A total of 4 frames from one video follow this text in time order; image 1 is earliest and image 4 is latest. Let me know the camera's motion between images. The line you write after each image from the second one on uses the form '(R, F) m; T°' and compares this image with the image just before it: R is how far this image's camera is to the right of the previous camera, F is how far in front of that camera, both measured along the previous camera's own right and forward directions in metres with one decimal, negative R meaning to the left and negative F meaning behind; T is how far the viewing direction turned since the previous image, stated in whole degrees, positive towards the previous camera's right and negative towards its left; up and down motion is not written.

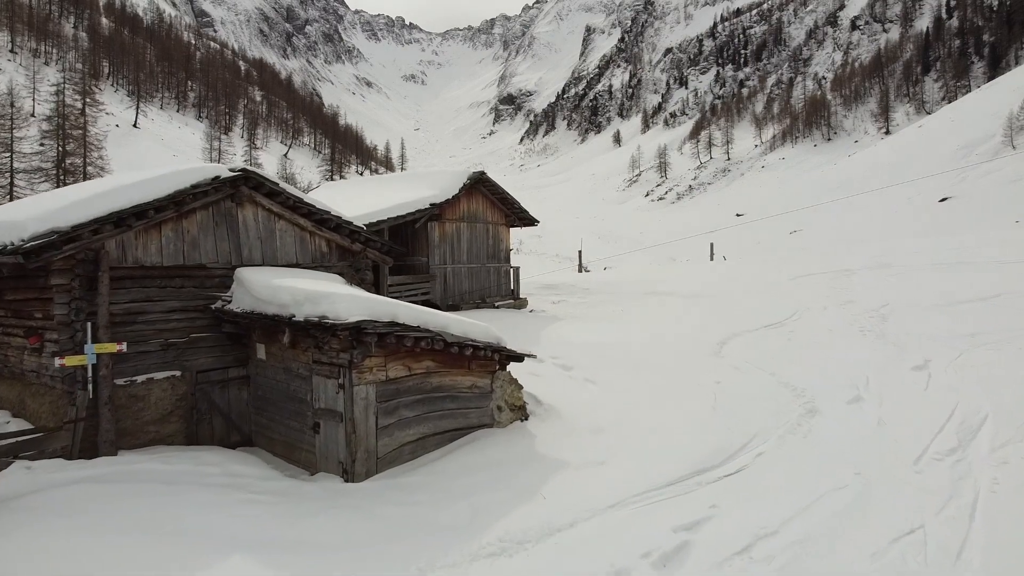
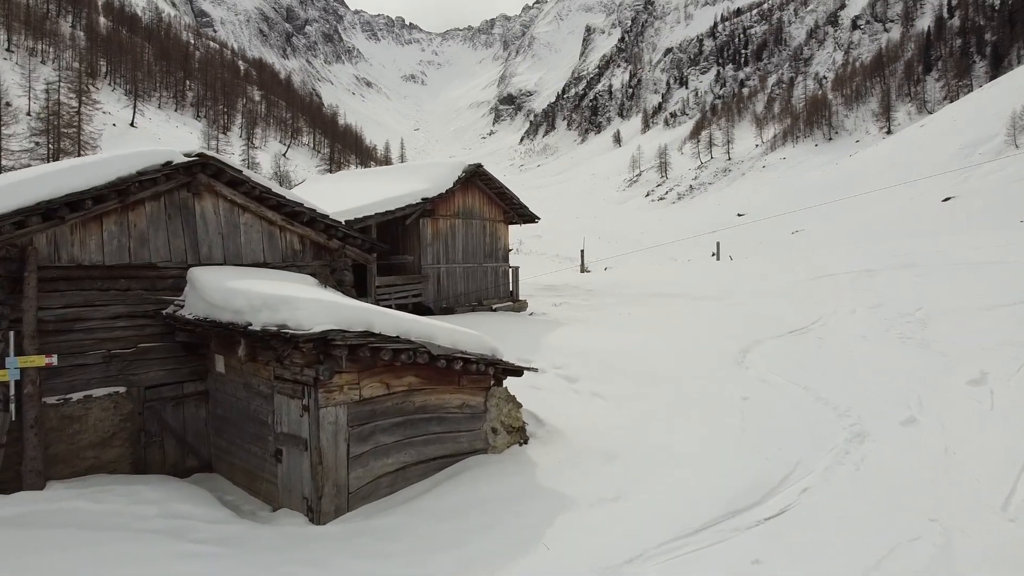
(0.0, +1.4) m; 0°
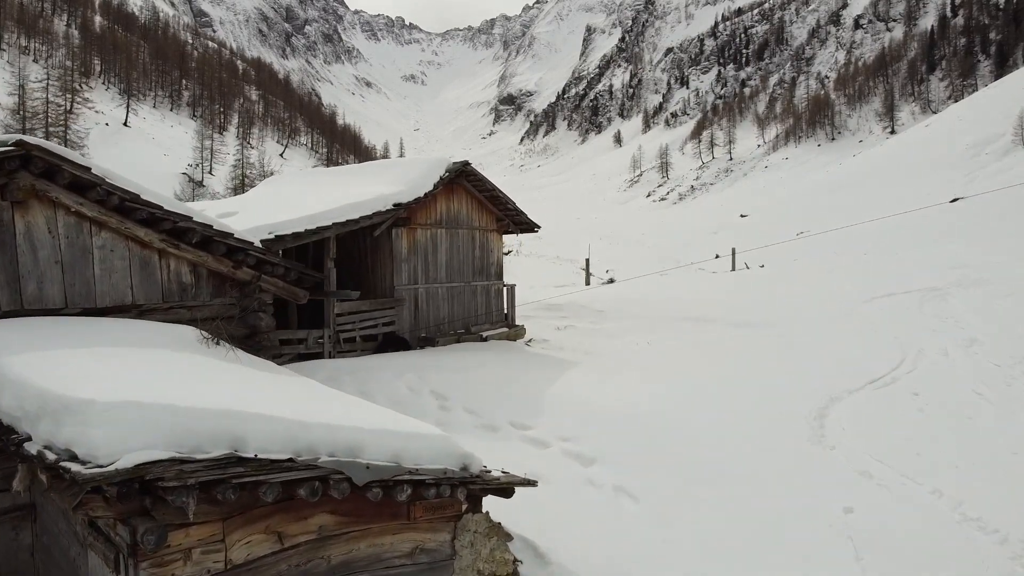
(+0.1, +3.4) m; 0°
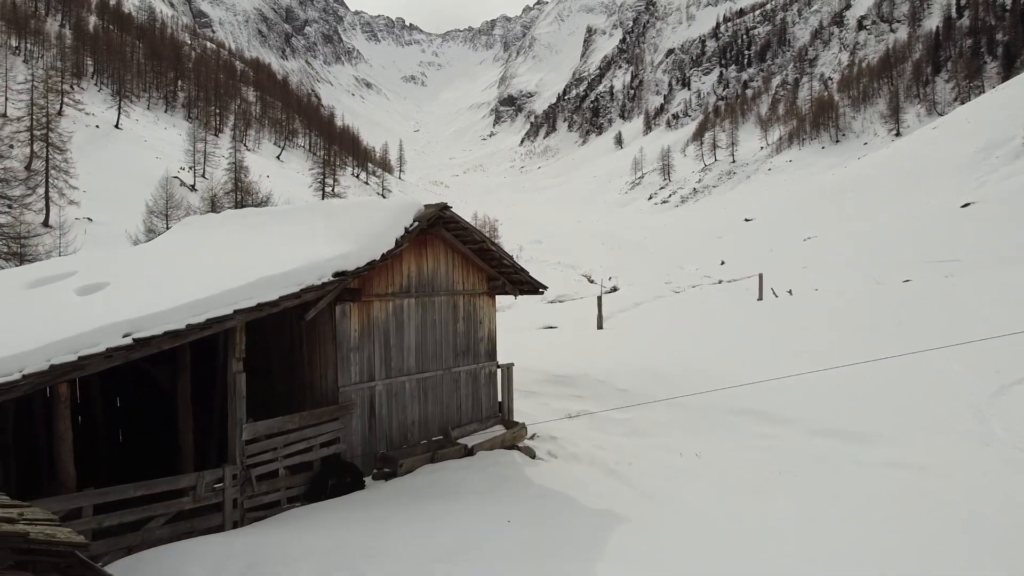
(0.0, +4.4) m; 0°
